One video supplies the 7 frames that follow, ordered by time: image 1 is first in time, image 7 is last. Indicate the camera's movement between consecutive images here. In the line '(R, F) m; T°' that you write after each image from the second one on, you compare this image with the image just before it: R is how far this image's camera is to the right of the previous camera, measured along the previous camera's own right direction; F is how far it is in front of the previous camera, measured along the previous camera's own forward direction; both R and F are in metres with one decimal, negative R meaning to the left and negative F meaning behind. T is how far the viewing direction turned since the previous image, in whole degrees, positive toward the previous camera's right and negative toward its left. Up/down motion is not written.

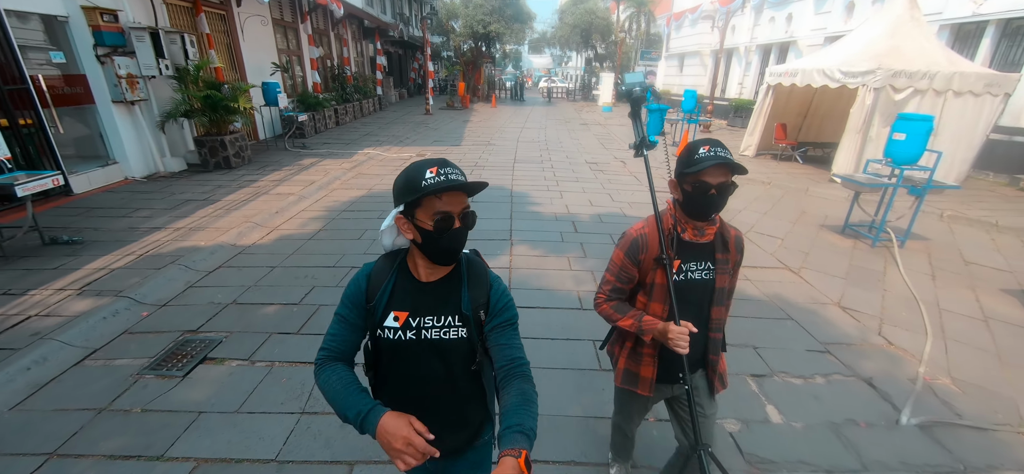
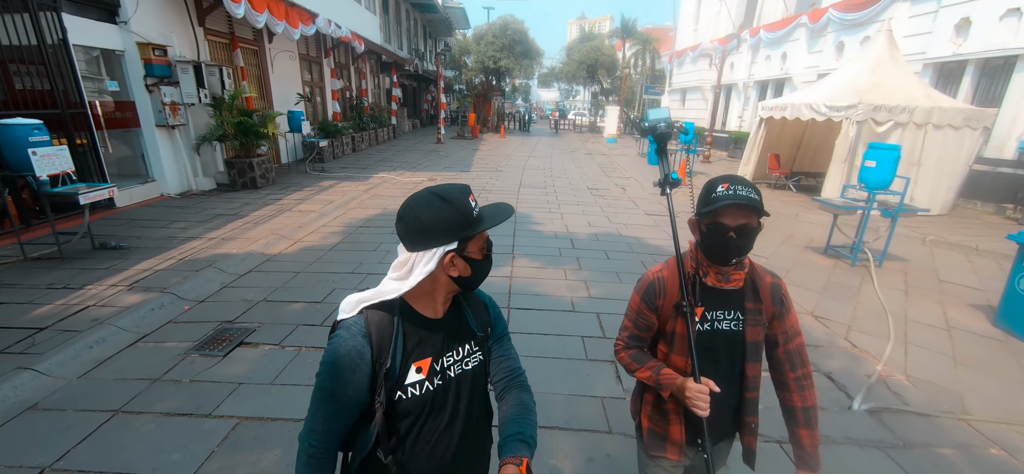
(+0.1, -0.4) m; -1°
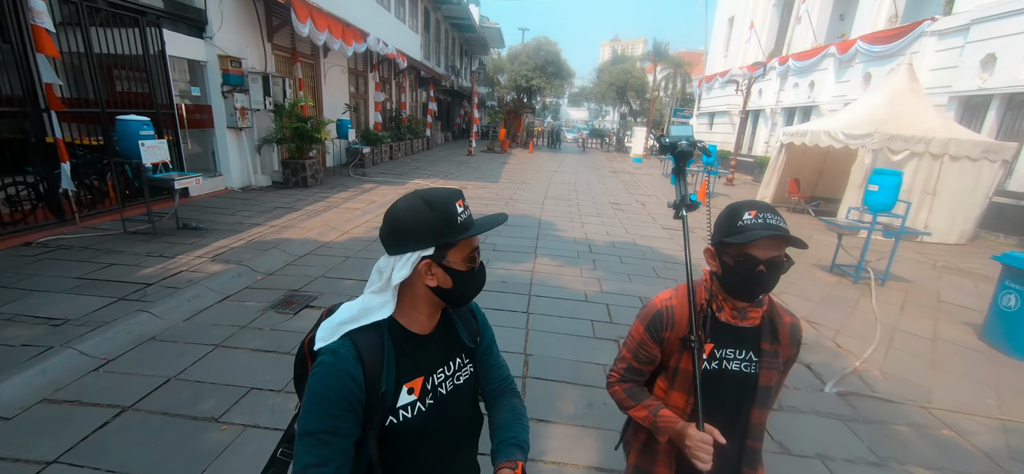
(0.0, -0.5) m; -3°
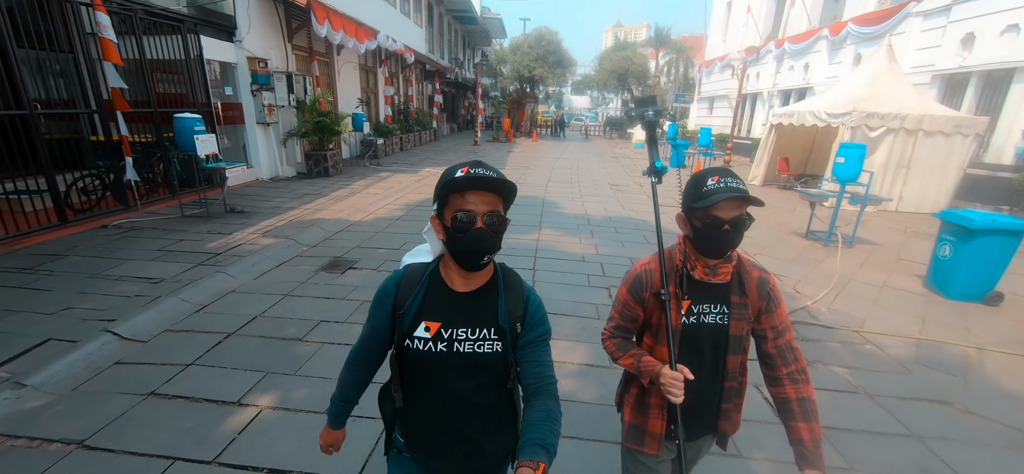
(0.0, -0.7) m; -1°
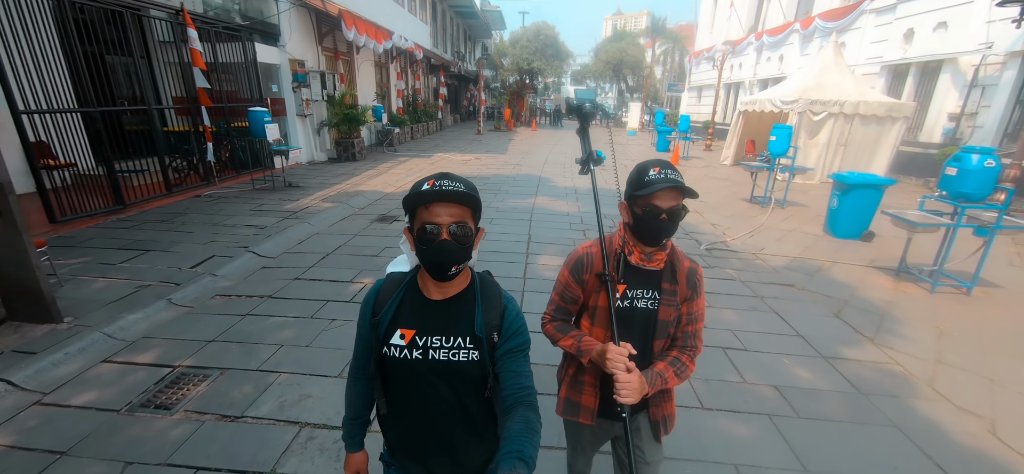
(0.0, -1.5) m; 0°
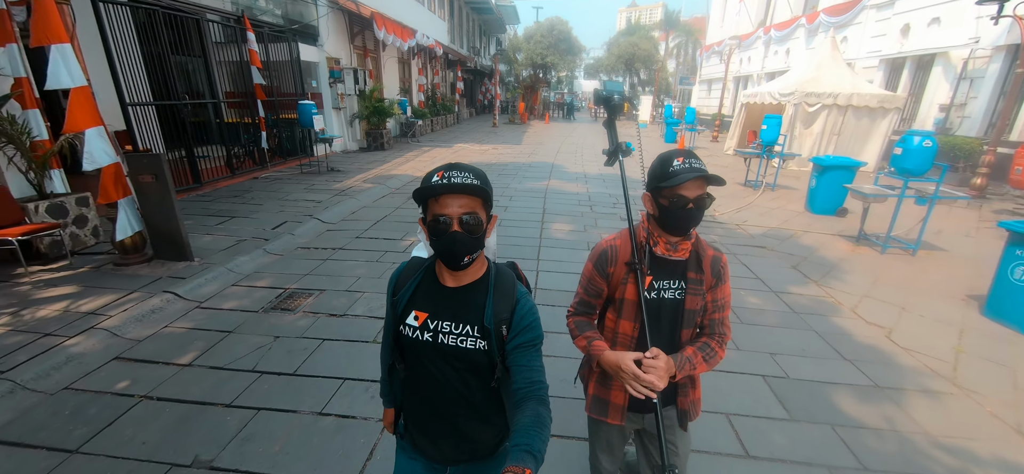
(-0.1, -0.9) m; -2°
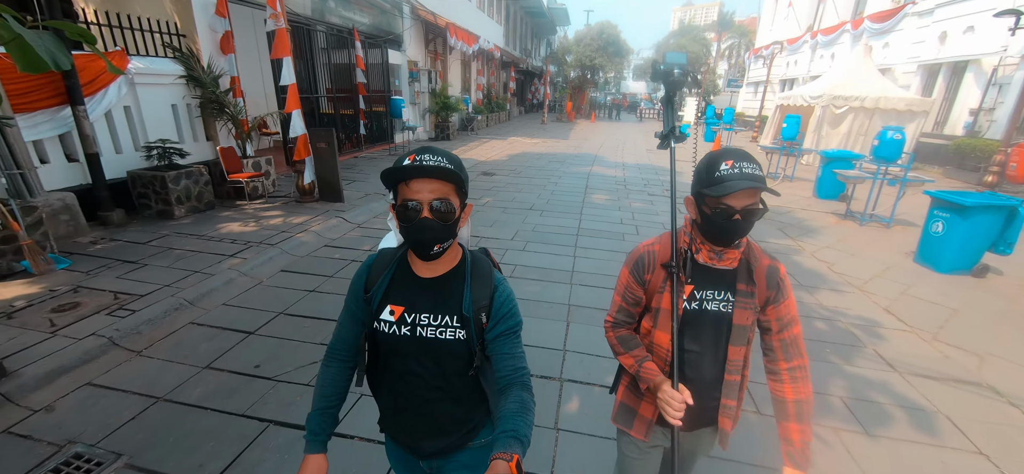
(-0.1, -1.6) m; -6°
